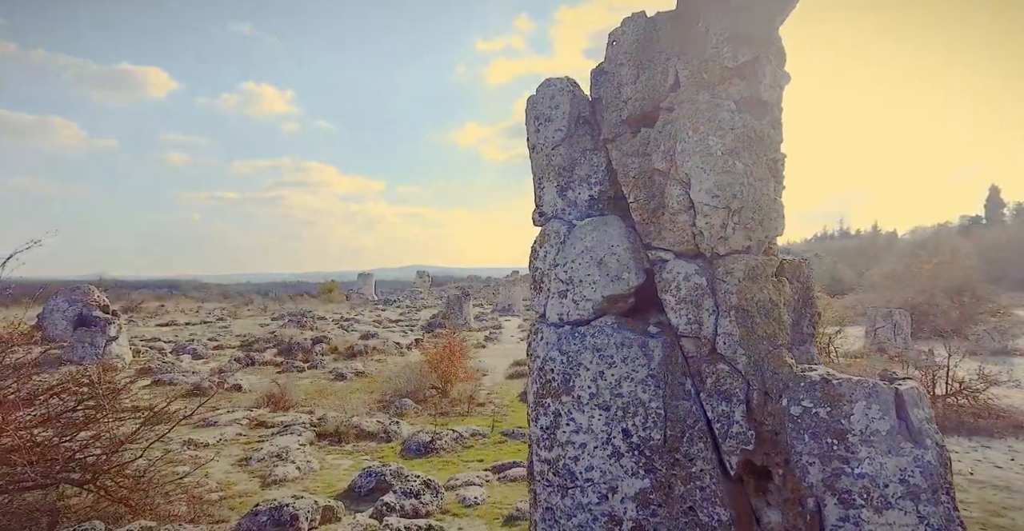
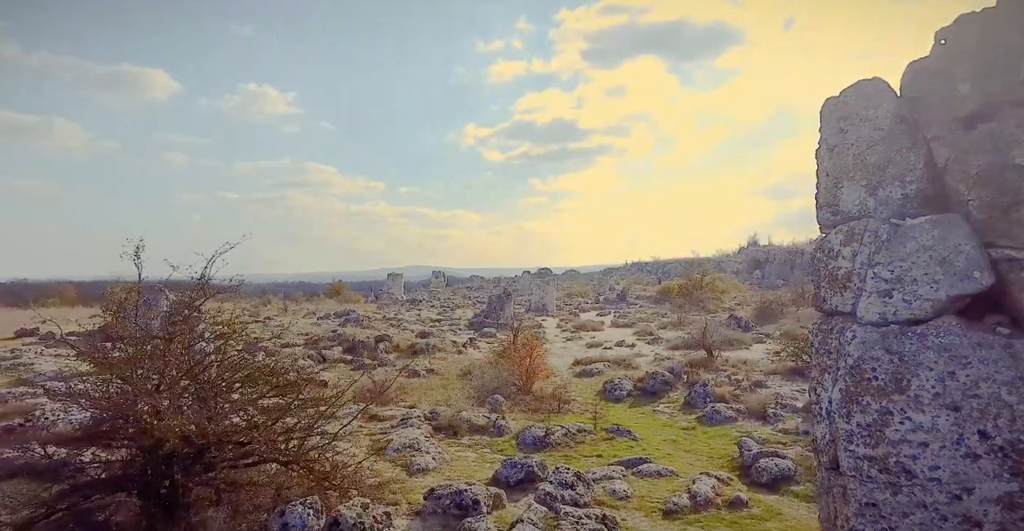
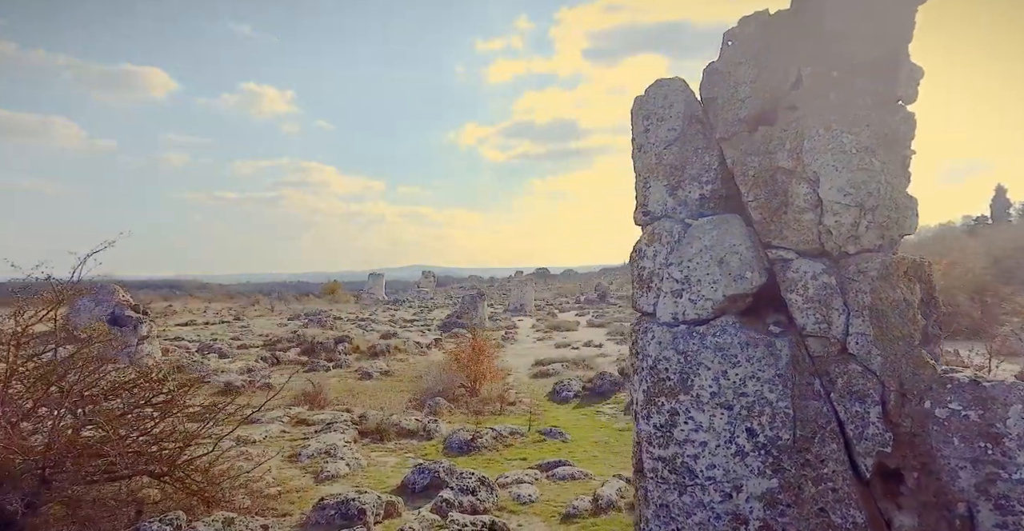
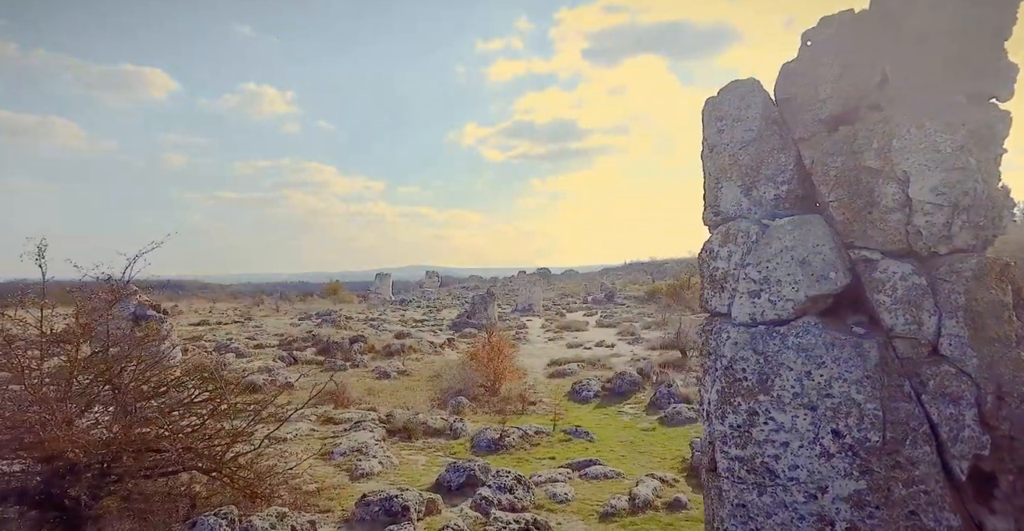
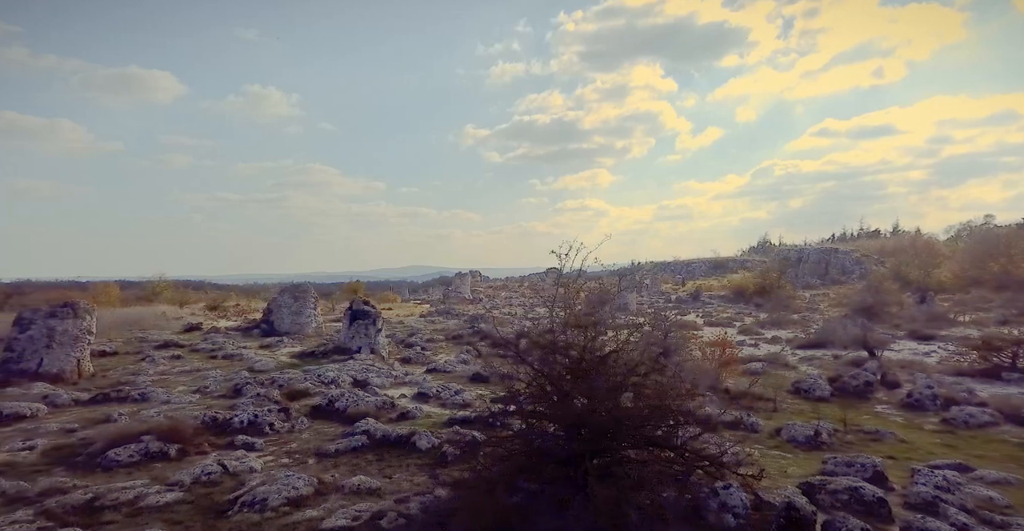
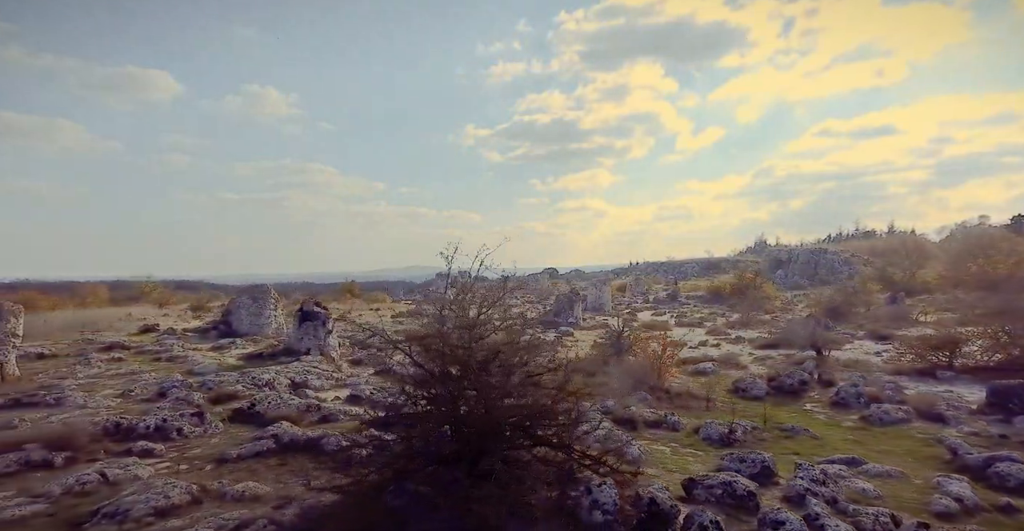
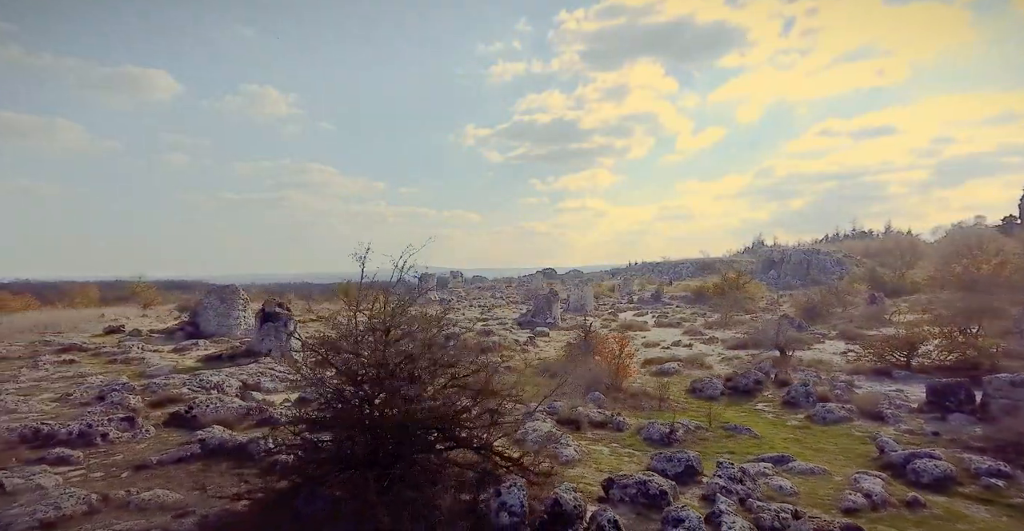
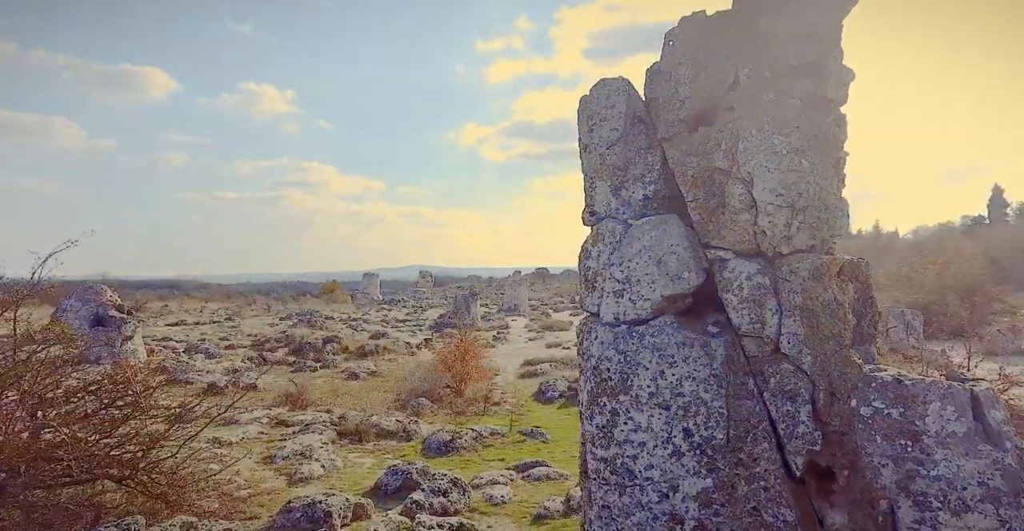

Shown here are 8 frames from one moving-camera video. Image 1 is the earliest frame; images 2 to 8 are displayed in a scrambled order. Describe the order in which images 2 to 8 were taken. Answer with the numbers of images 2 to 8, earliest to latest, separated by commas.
8, 3, 4, 2, 7, 6, 5
